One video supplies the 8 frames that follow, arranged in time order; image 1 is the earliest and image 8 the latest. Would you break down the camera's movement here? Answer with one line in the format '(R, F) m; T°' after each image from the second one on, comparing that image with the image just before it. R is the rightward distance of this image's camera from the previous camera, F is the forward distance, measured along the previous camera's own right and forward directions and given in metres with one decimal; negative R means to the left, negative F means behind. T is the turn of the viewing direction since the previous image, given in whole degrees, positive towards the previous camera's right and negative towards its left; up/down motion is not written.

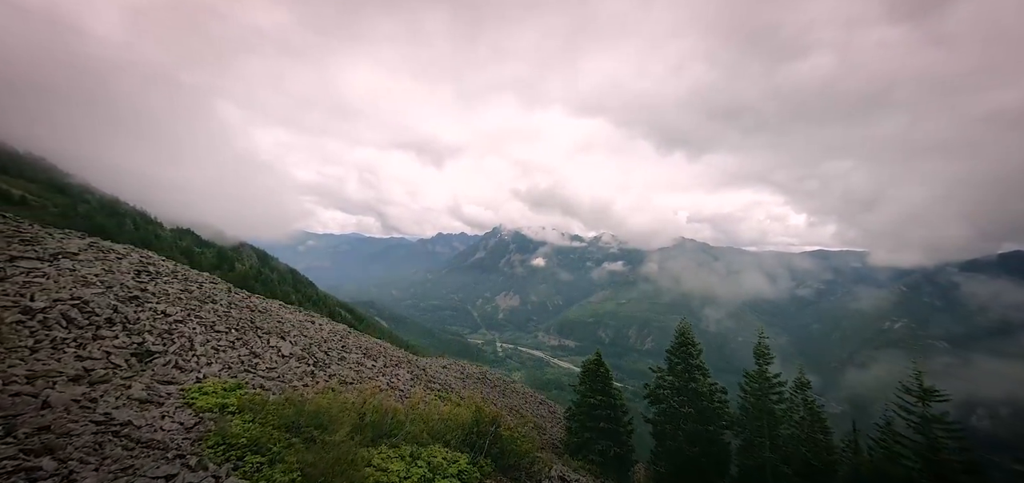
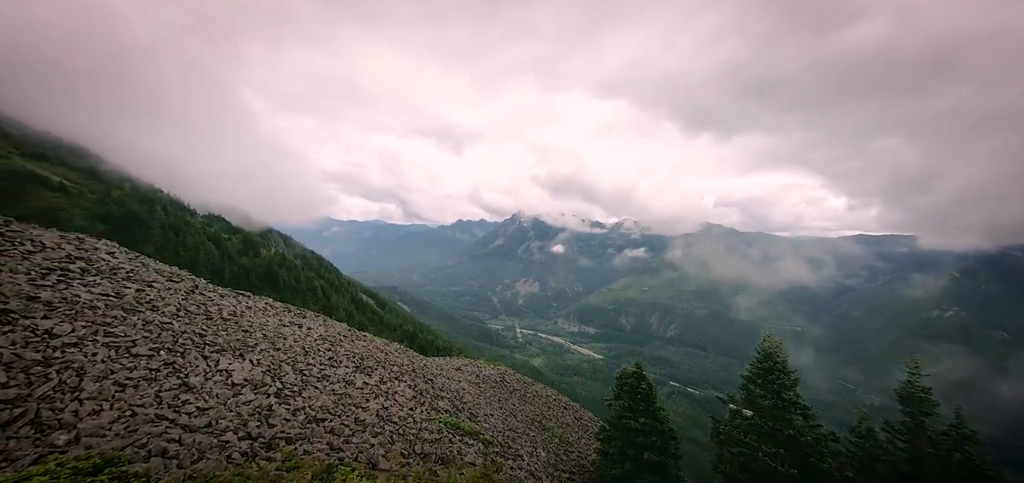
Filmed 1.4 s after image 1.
(-0.1, +2.0) m; -3°
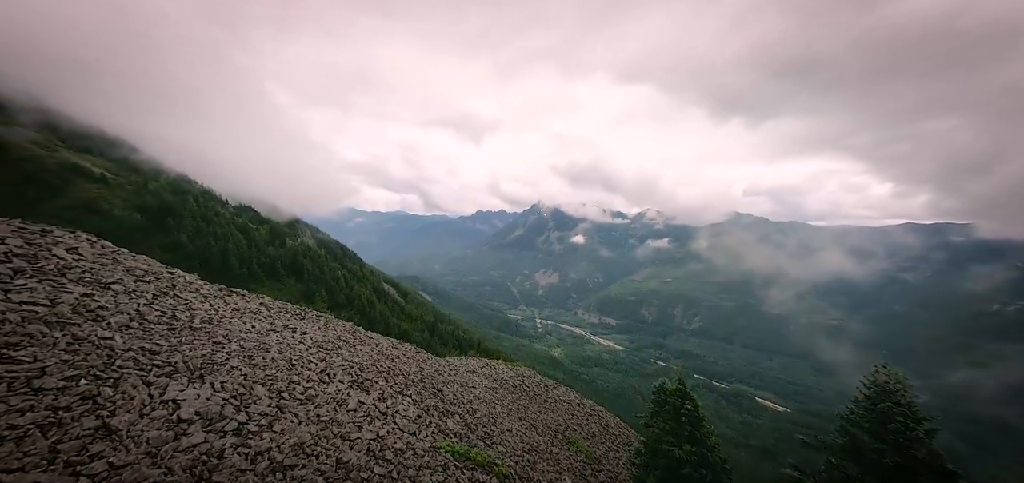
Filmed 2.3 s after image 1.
(0.0, +1.4) m; -3°
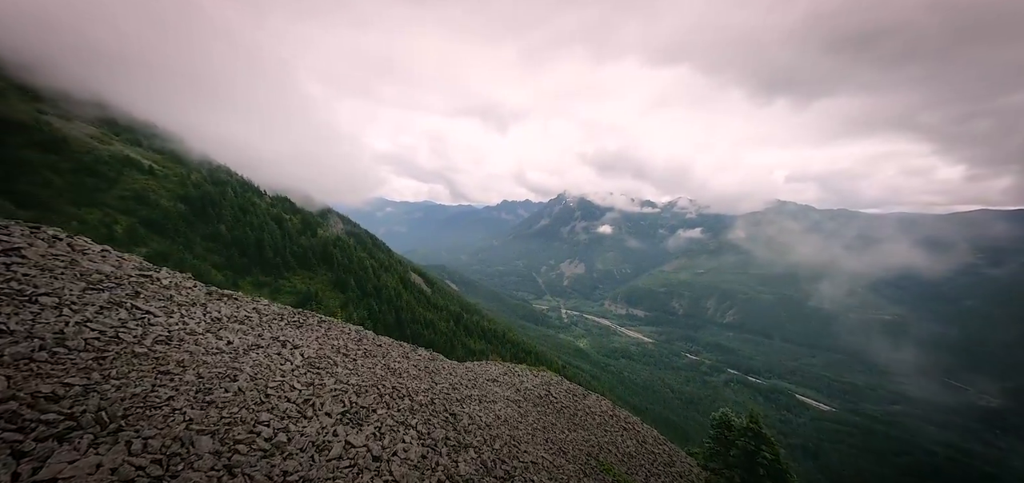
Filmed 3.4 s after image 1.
(-0.3, +2.0) m; -4°
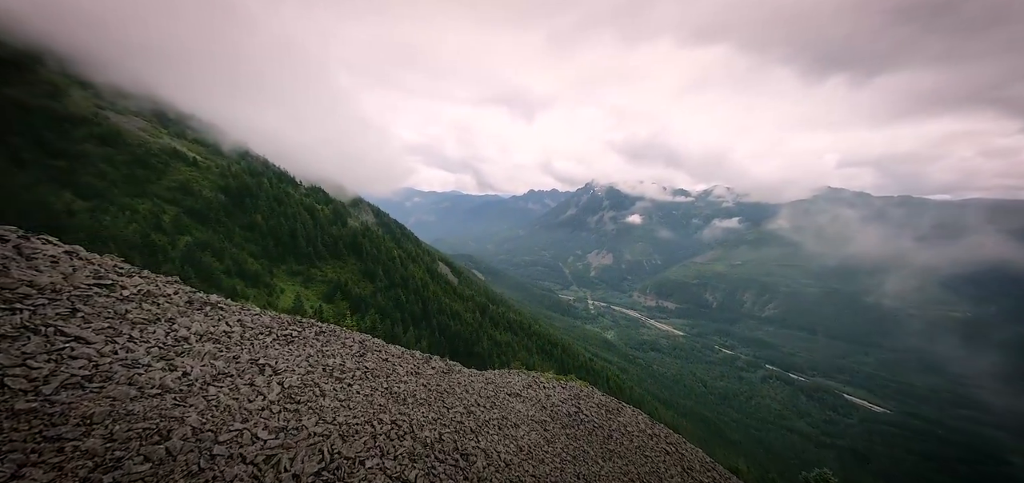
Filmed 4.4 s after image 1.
(-0.7, +2.1) m; -4°
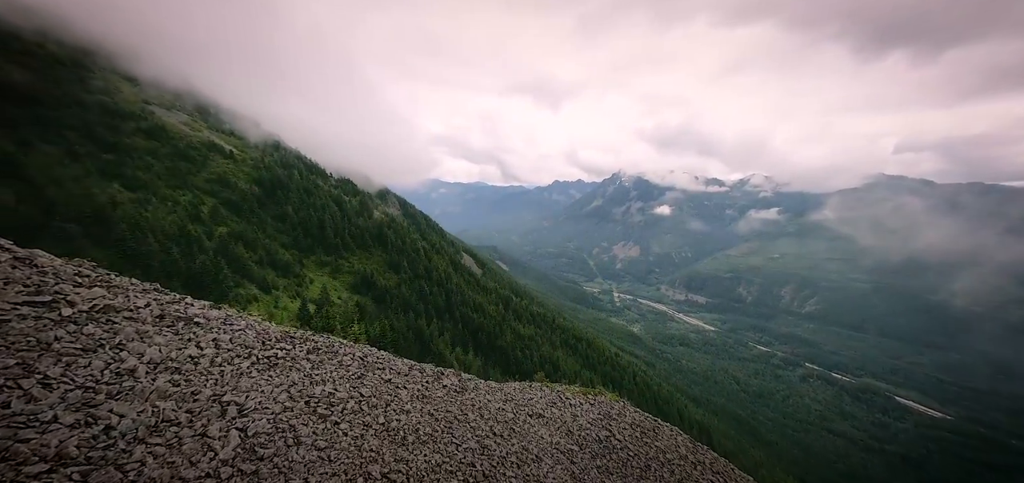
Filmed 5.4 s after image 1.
(-0.5, +2.6) m; -3°
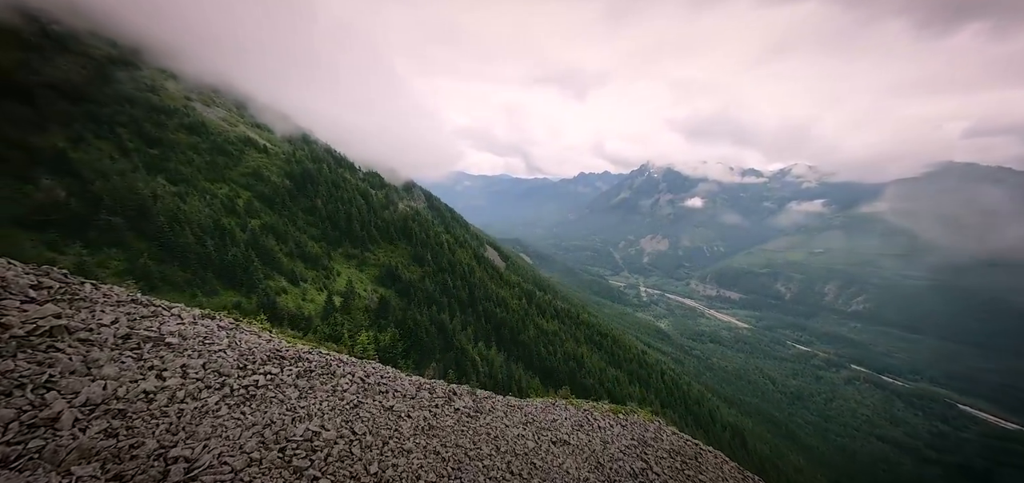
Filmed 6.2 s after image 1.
(-0.5, +2.8) m; -3°
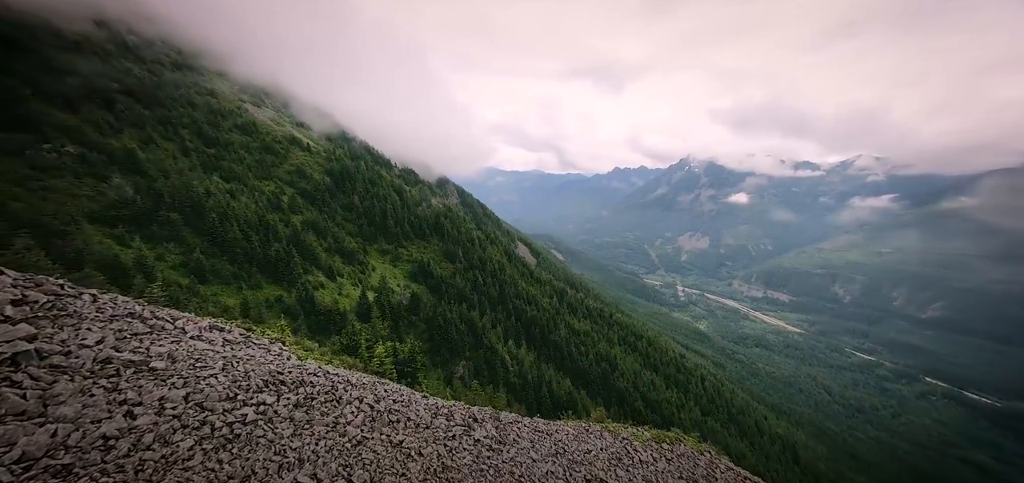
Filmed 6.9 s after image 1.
(-0.8, +3.7) m; -5°
